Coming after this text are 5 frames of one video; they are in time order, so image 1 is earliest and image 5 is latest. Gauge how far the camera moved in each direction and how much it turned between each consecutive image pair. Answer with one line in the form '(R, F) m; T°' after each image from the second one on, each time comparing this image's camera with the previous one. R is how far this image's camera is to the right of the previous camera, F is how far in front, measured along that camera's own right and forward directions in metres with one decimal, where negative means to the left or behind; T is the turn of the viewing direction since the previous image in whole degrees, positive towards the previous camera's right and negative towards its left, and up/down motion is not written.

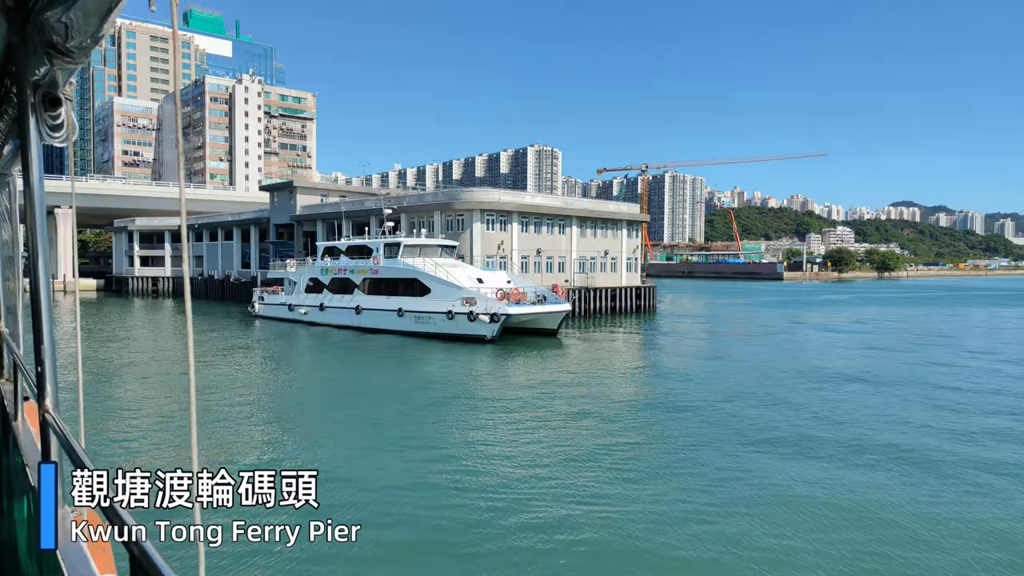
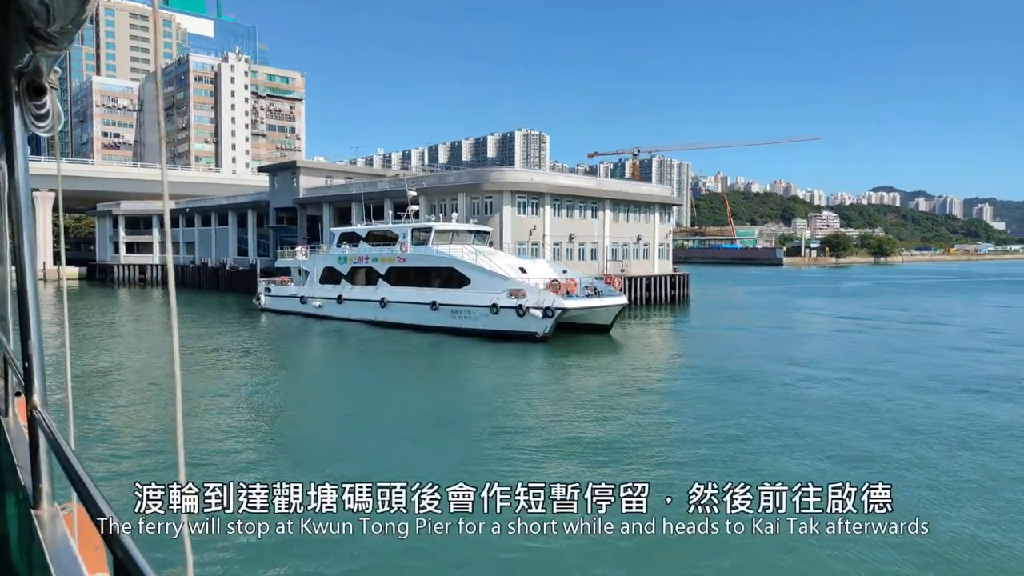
(-0.6, +0.8) m; +1°
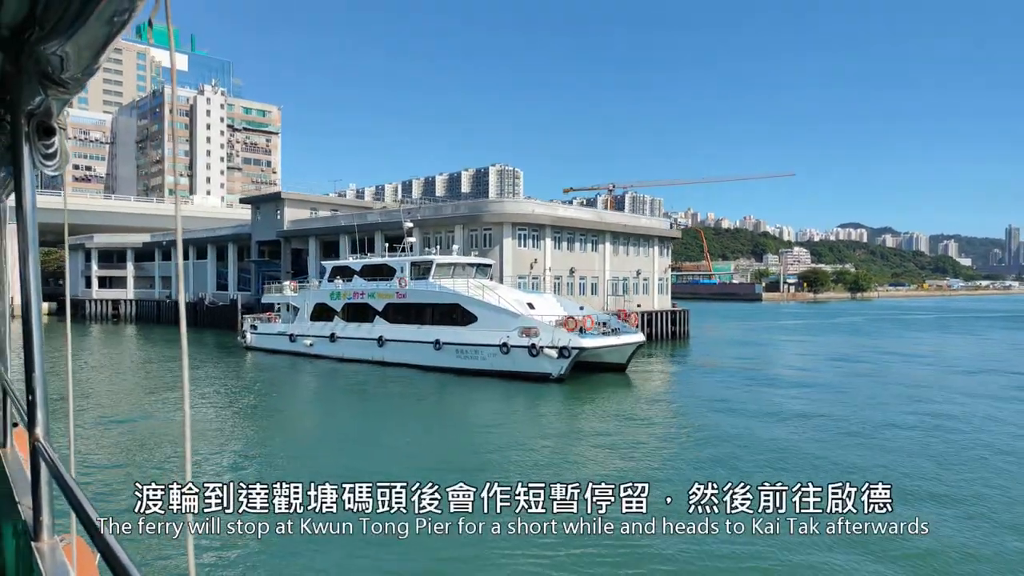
(-0.3, +0.4) m; +2°
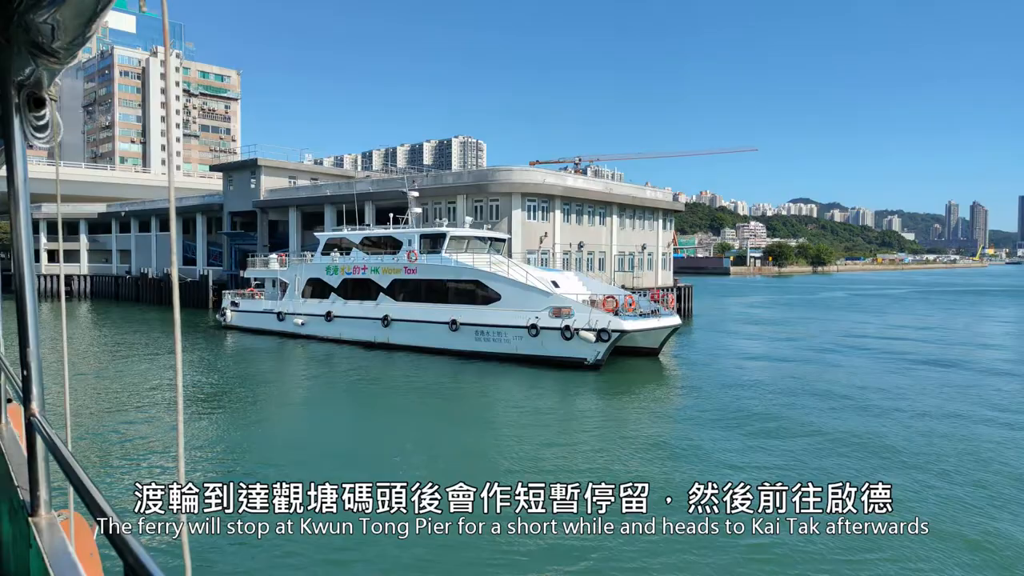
(-0.6, +0.6) m; +3°
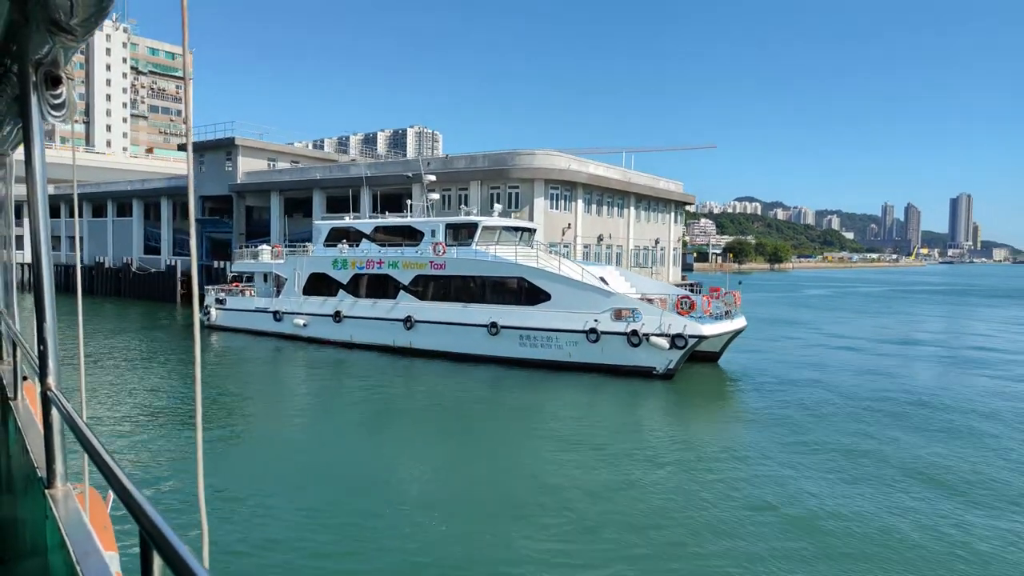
(-0.7, +0.7) m; +4°
